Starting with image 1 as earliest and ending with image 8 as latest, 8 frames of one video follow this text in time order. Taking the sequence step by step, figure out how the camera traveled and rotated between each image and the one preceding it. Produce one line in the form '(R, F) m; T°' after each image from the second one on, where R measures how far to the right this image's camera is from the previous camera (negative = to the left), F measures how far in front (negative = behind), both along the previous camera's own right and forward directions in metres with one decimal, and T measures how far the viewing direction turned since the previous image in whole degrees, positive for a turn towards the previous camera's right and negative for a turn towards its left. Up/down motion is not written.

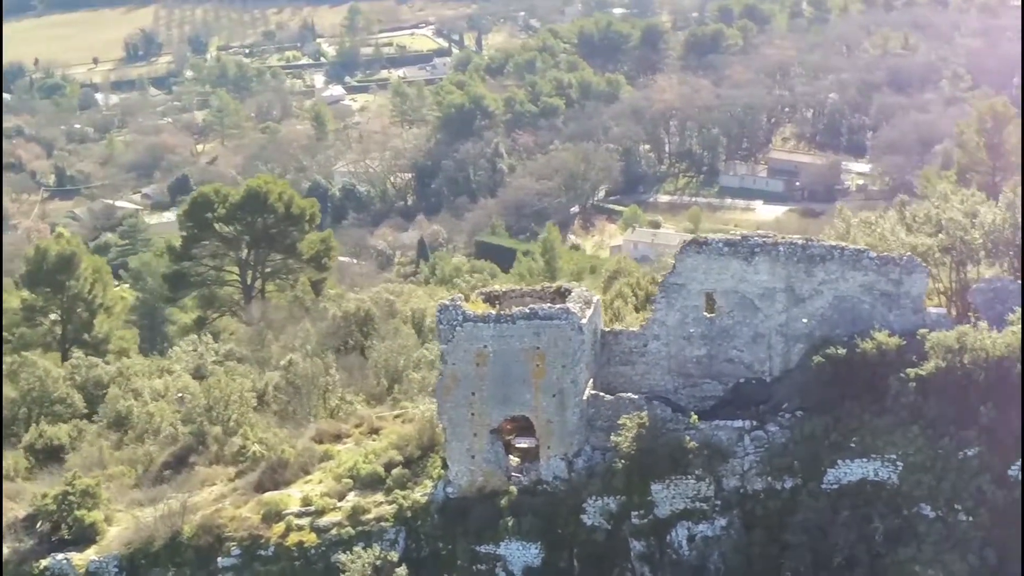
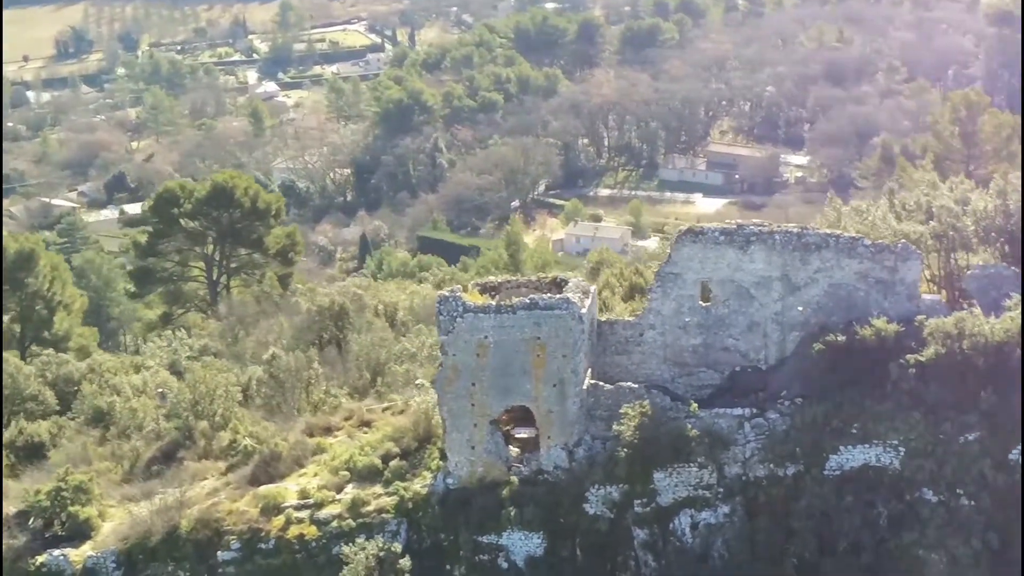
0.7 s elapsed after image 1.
(-0.2, 0.0) m; +1°
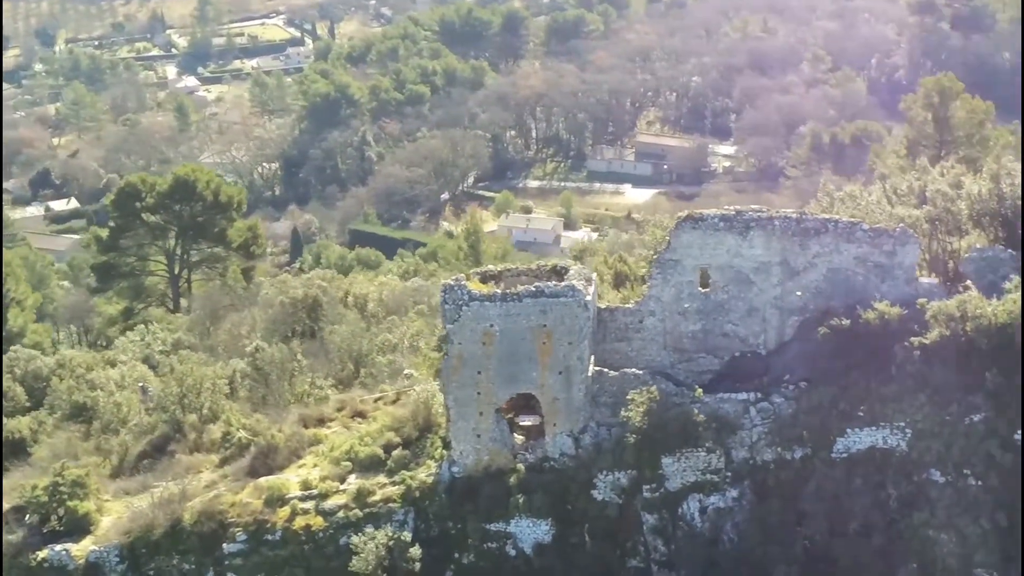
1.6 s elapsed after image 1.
(-0.3, 0.0) m; +1°
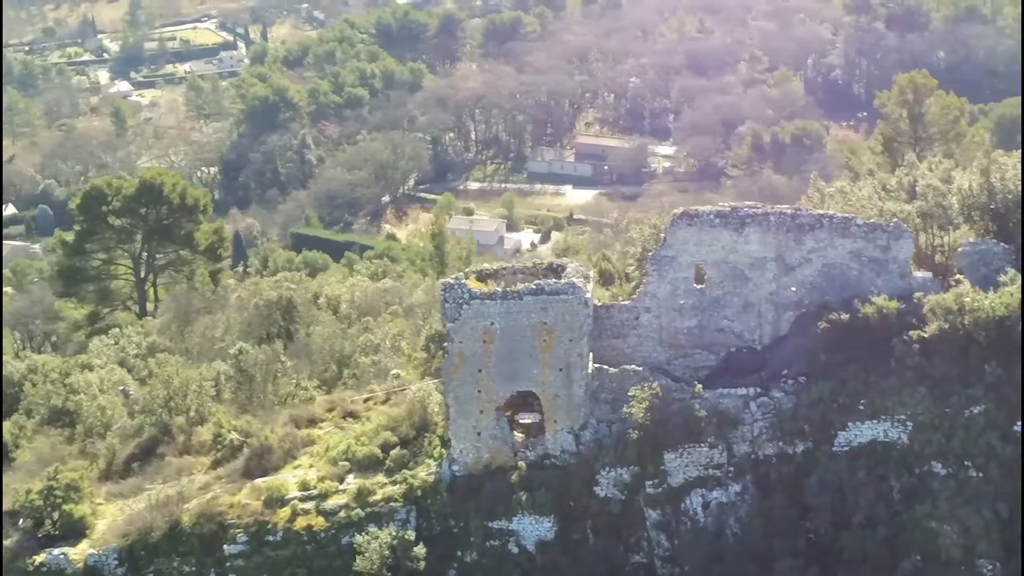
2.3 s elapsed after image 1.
(-0.2, 0.0) m; +1°
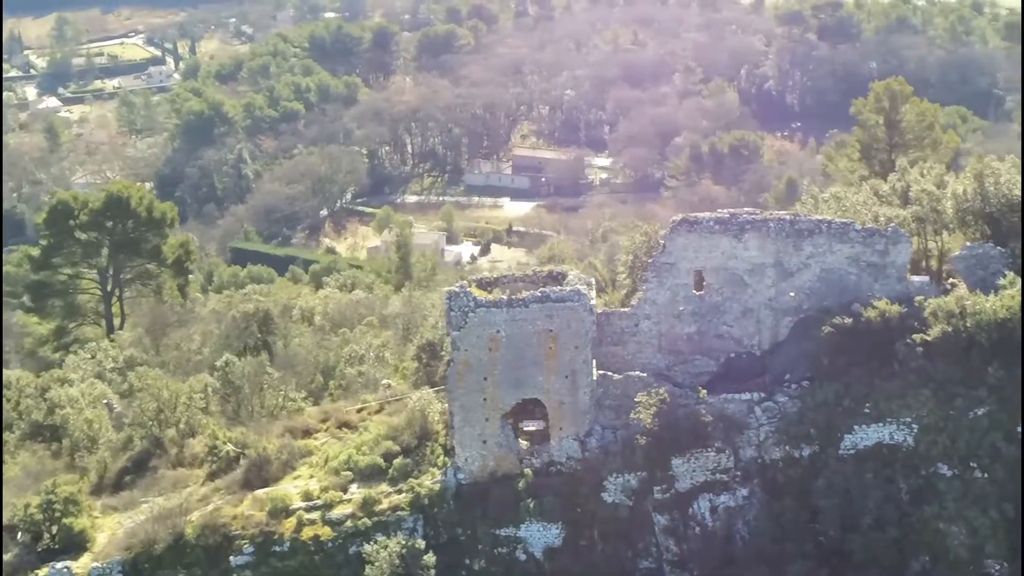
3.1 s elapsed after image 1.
(-0.3, 0.0) m; +1°
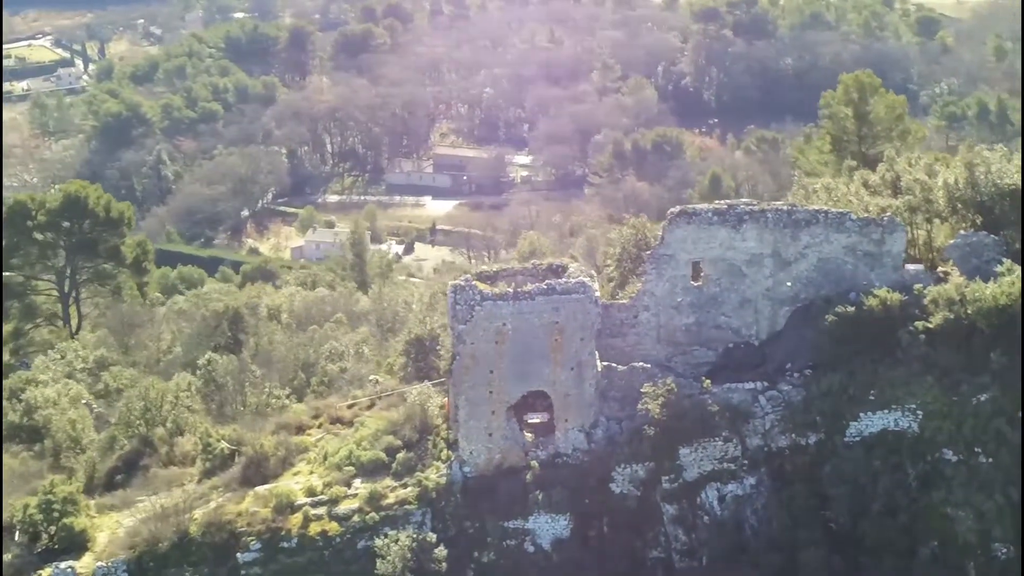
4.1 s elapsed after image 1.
(-0.3, 0.0) m; +1°
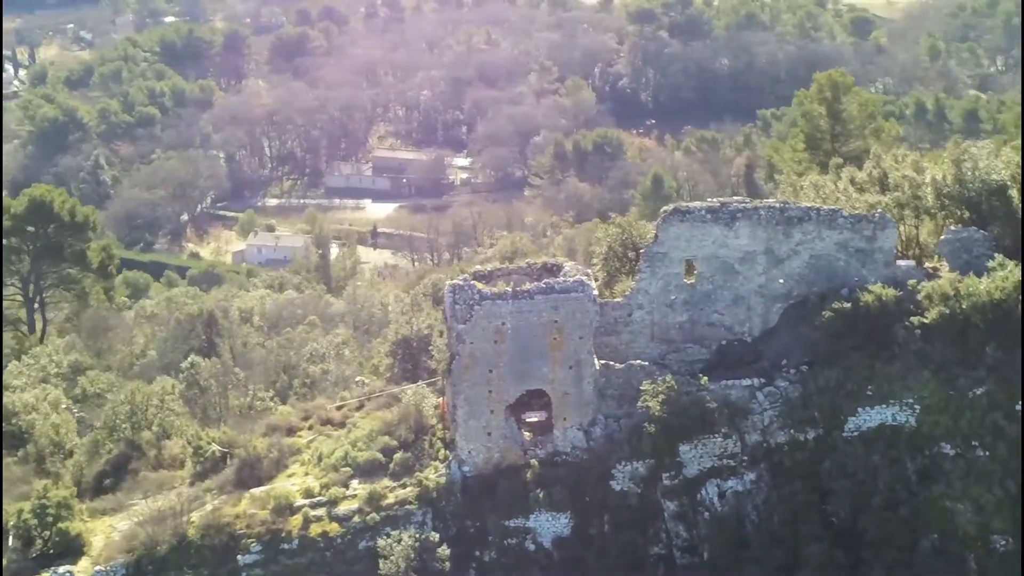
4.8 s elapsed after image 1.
(-0.2, 0.0) m; +1°
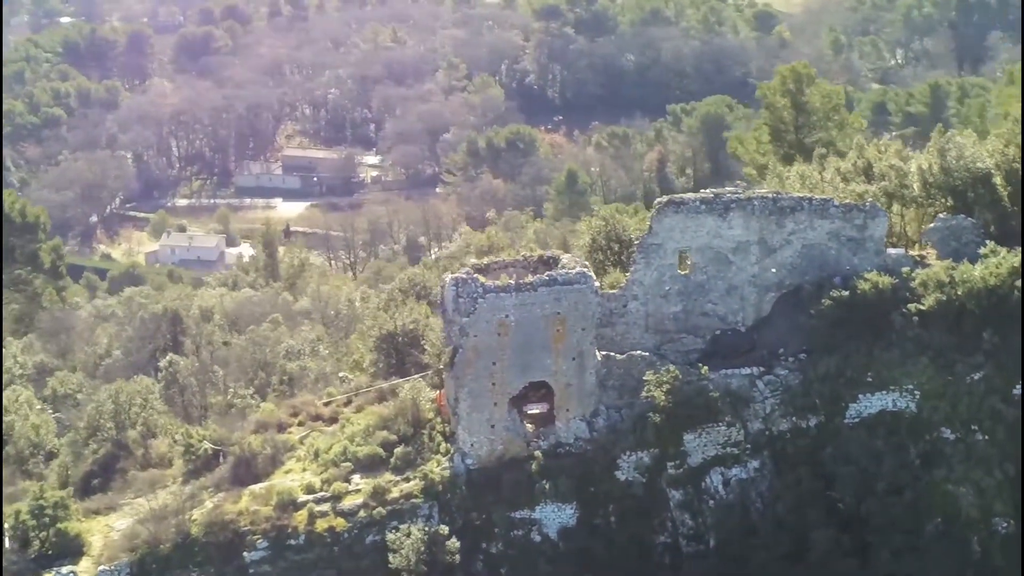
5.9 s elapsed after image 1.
(-0.4, -0.1) m; +2°
